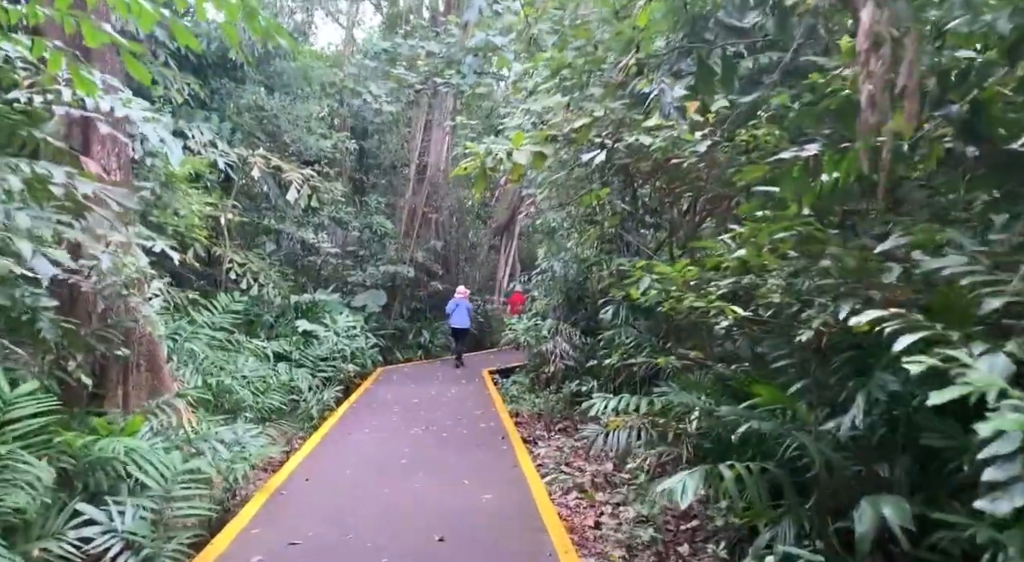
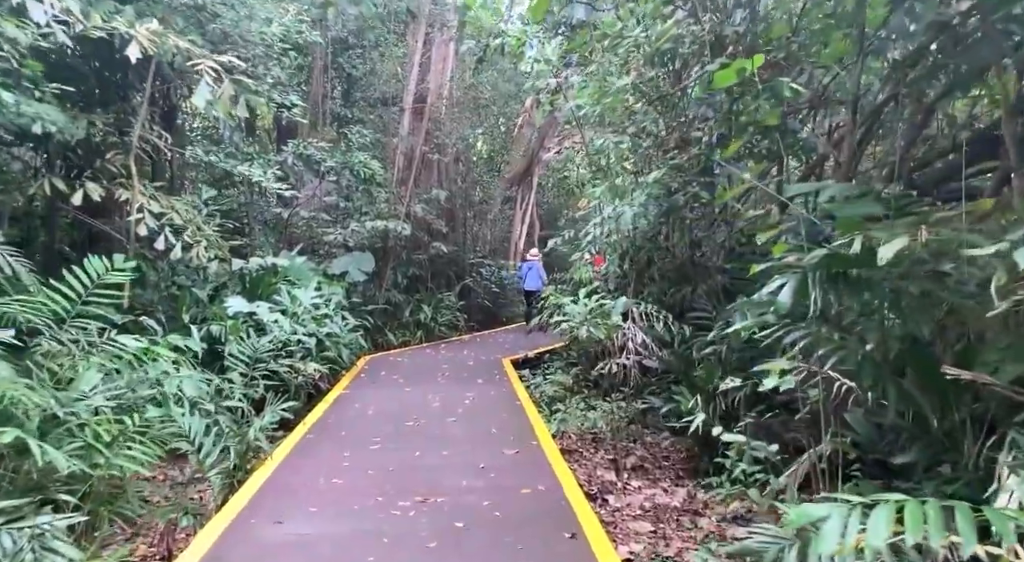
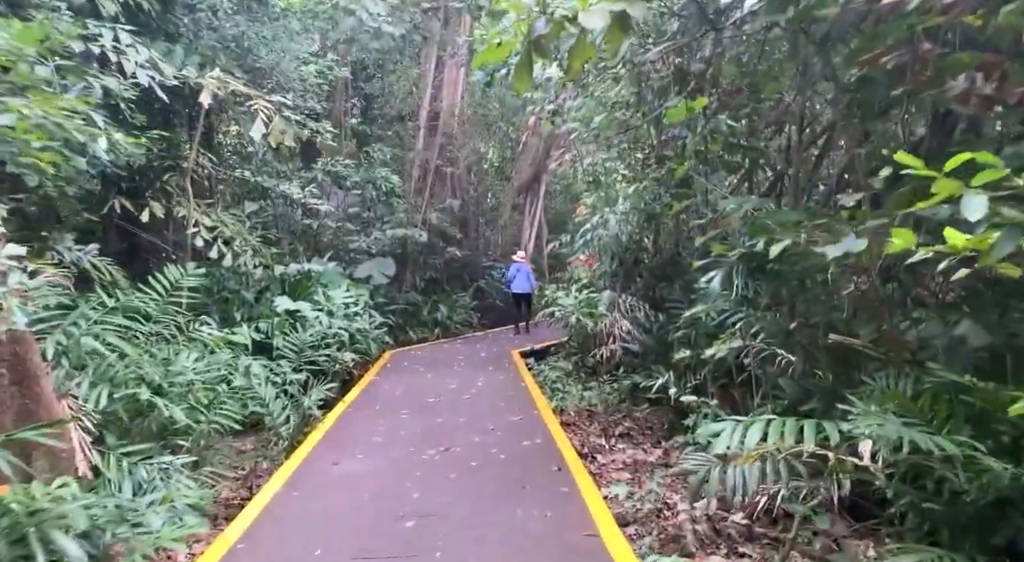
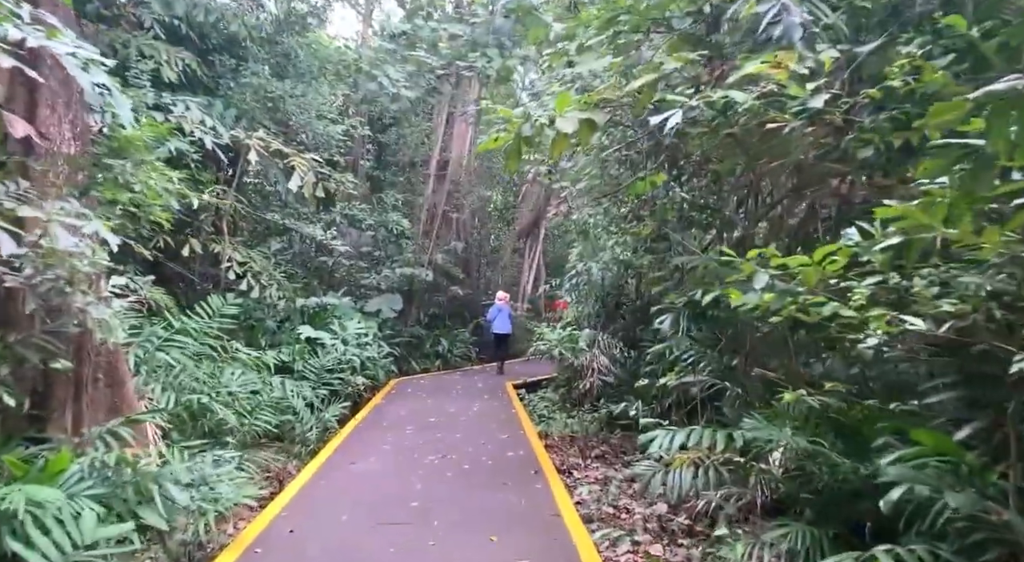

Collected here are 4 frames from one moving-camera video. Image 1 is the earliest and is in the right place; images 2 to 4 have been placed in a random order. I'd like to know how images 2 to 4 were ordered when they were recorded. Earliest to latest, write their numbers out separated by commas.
4, 3, 2
